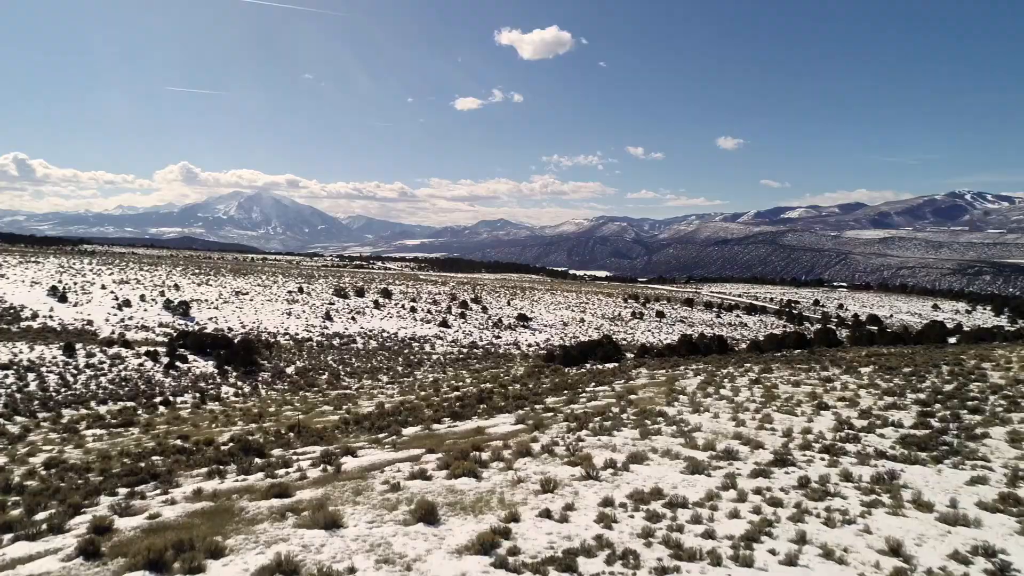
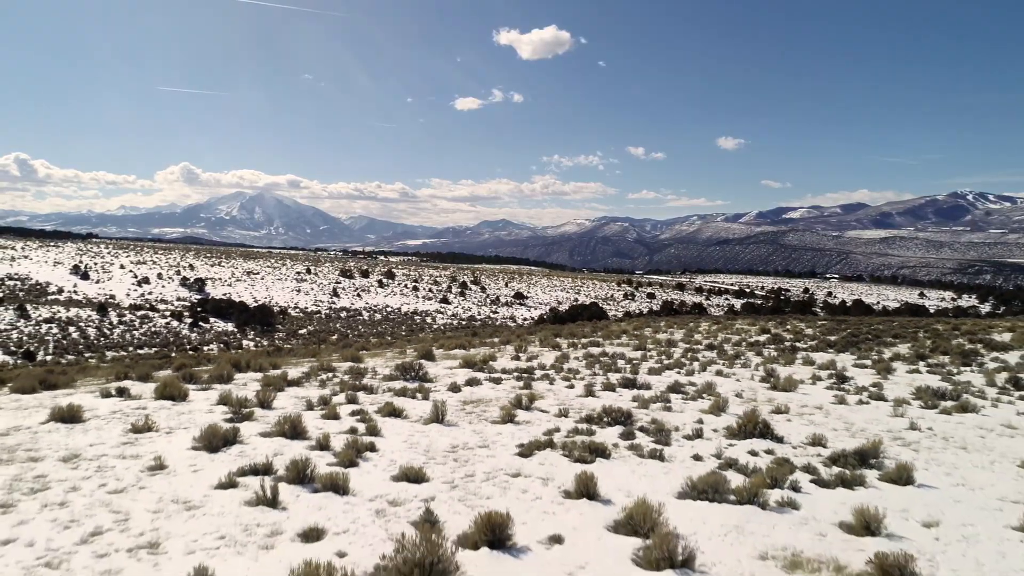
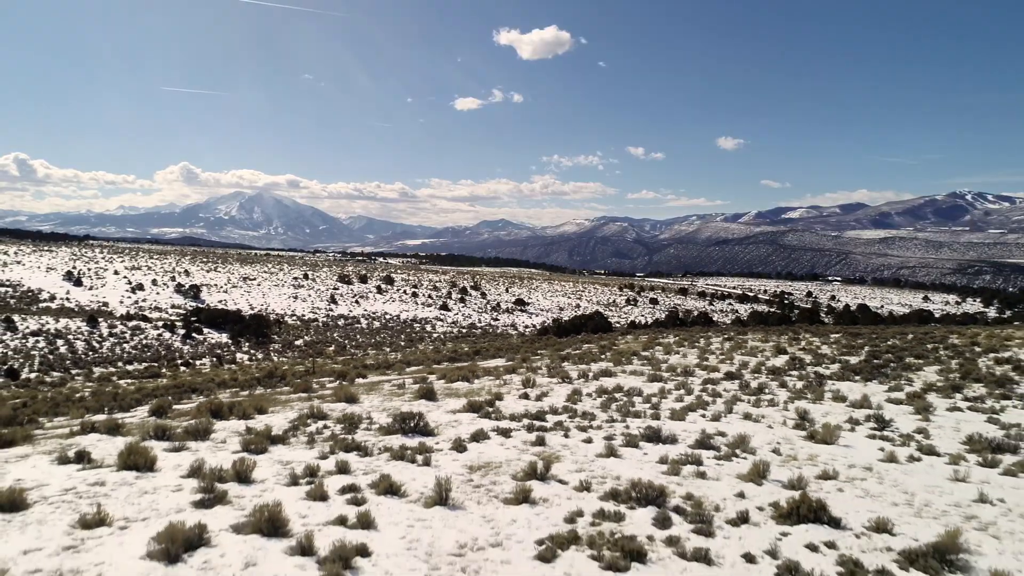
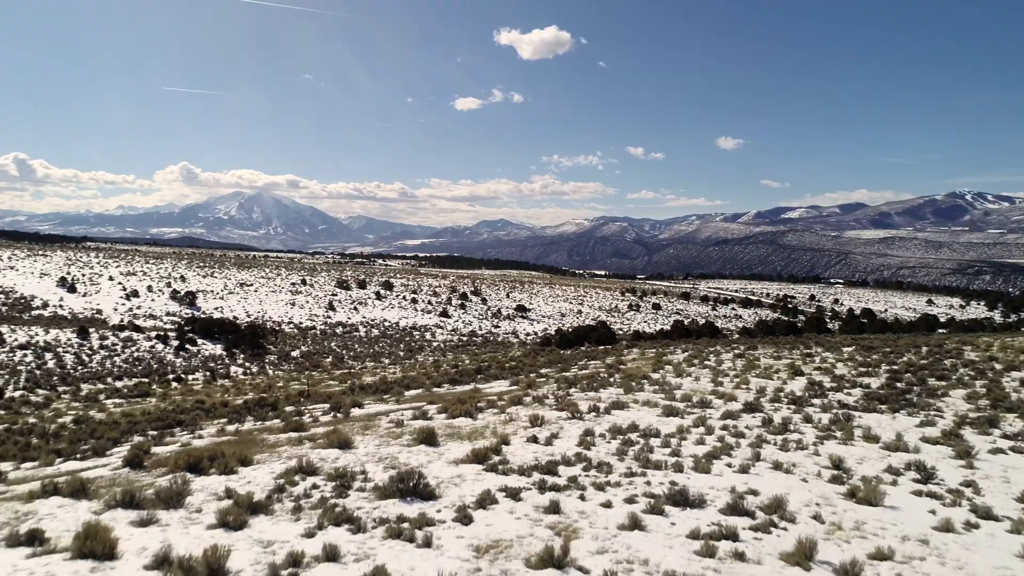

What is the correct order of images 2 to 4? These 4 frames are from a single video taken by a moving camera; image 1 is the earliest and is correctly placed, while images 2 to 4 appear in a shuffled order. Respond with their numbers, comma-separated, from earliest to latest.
4, 3, 2
